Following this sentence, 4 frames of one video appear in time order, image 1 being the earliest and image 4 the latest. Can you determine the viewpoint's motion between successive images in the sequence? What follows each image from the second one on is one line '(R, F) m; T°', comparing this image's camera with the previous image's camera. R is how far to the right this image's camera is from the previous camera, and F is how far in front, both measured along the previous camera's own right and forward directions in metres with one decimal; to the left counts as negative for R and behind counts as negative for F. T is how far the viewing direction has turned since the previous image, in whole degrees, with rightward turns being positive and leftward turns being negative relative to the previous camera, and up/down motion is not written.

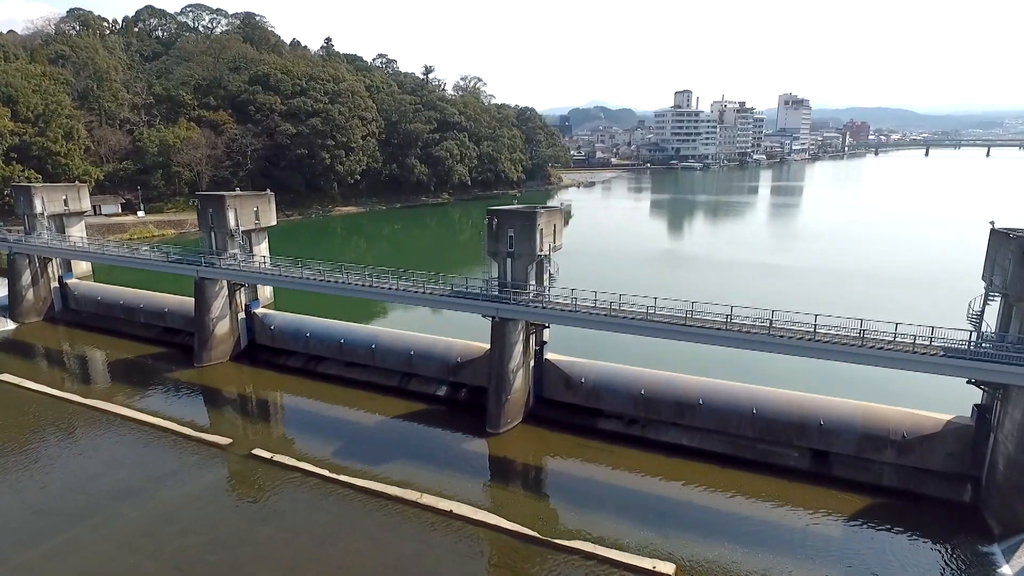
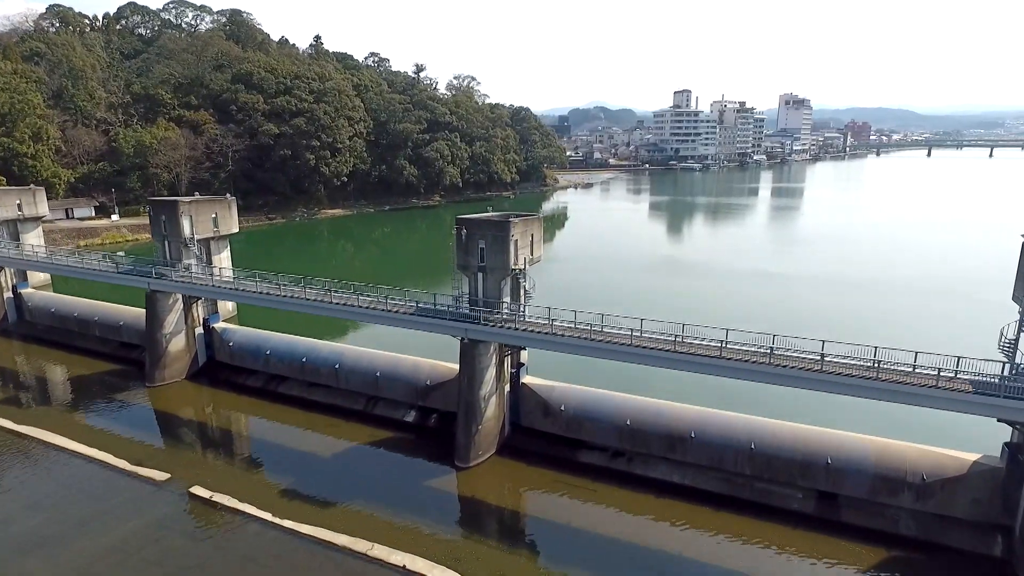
(+0.6, +1.5) m; 0°
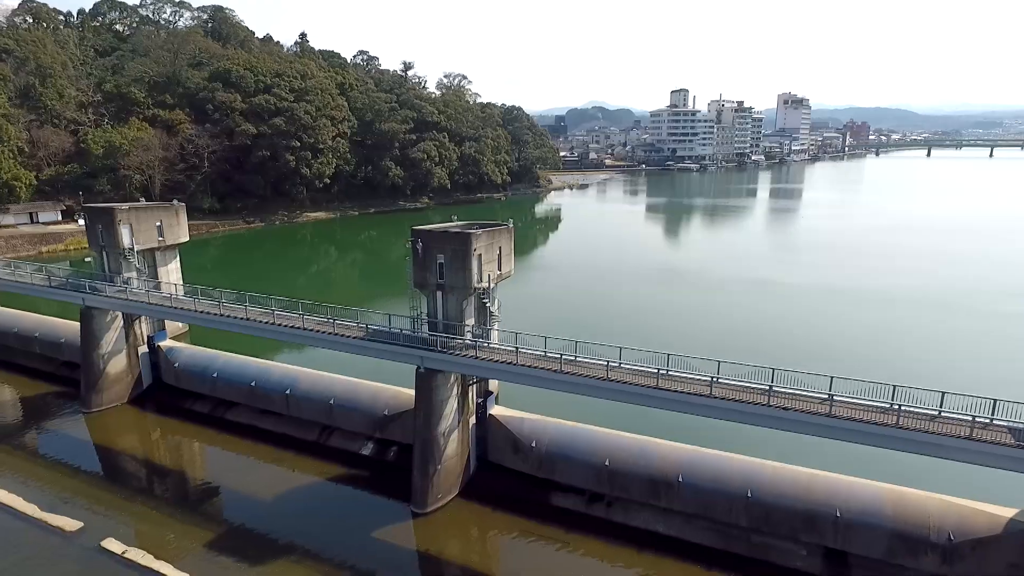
(+0.6, +1.6) m; 0°
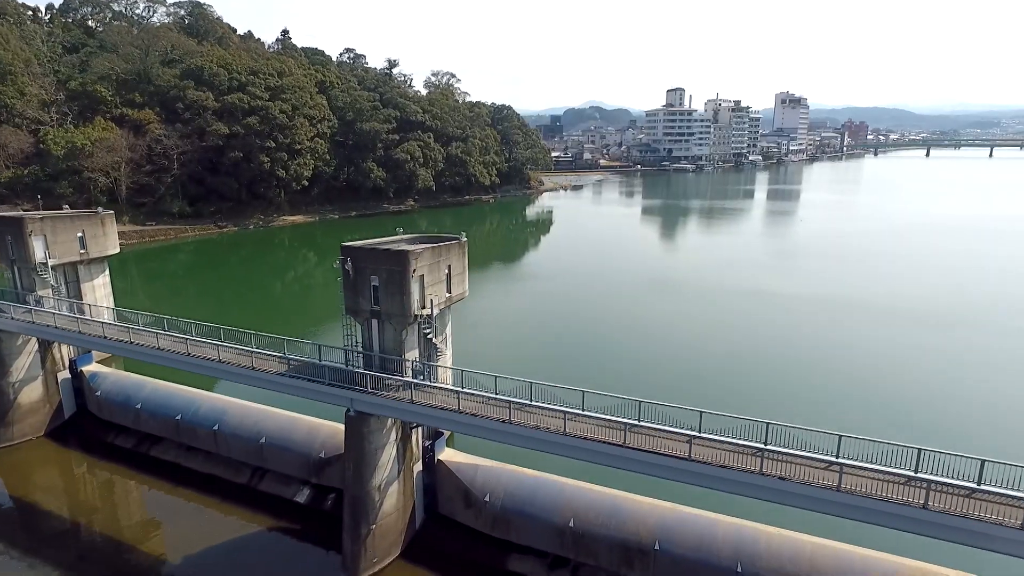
(+0.8, +1.7) m; 0°
